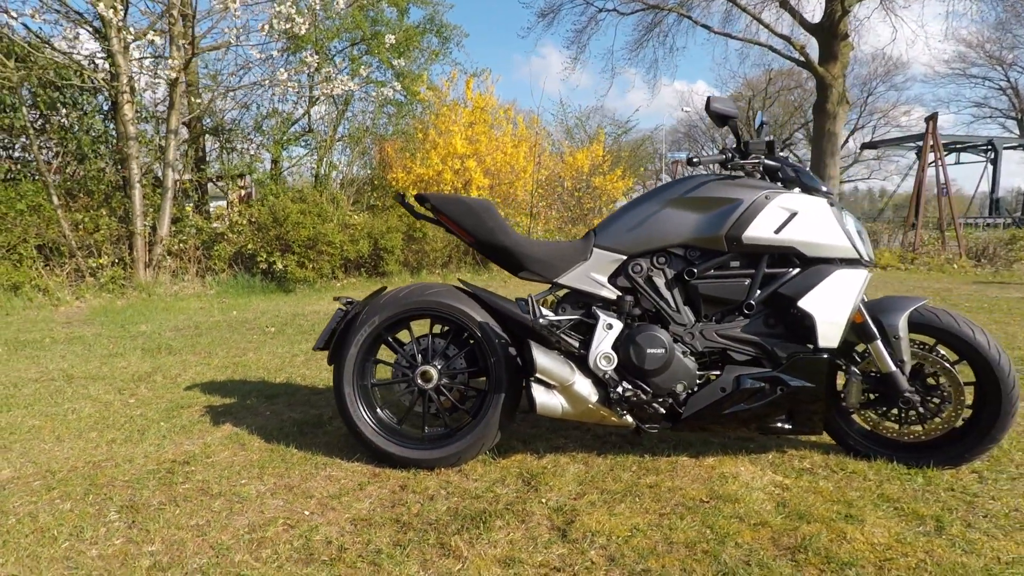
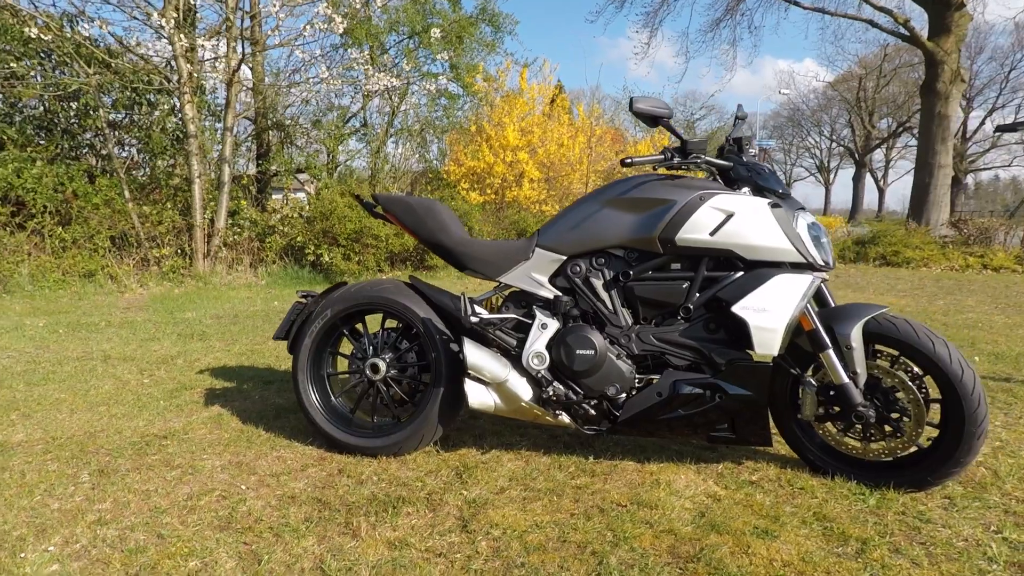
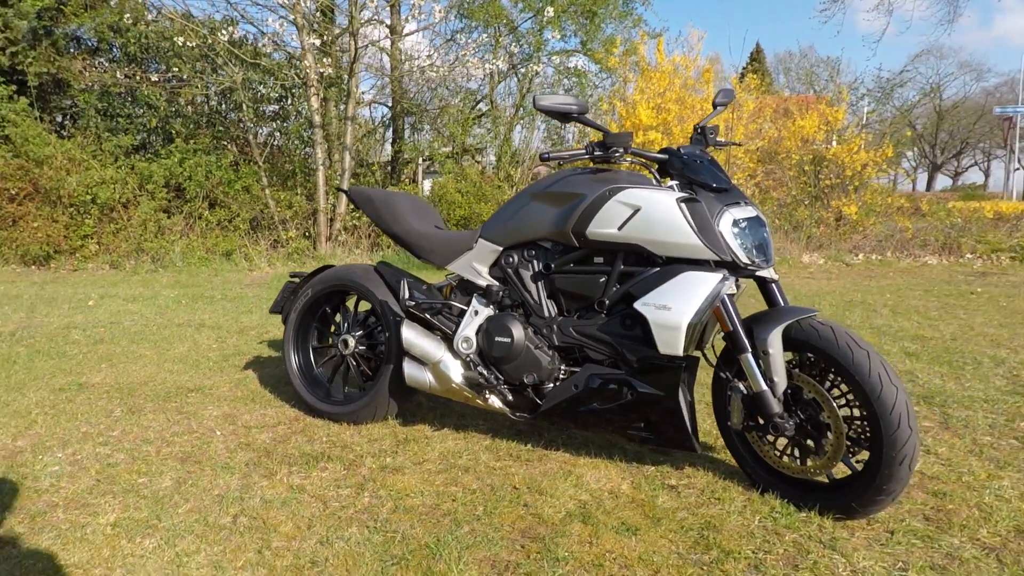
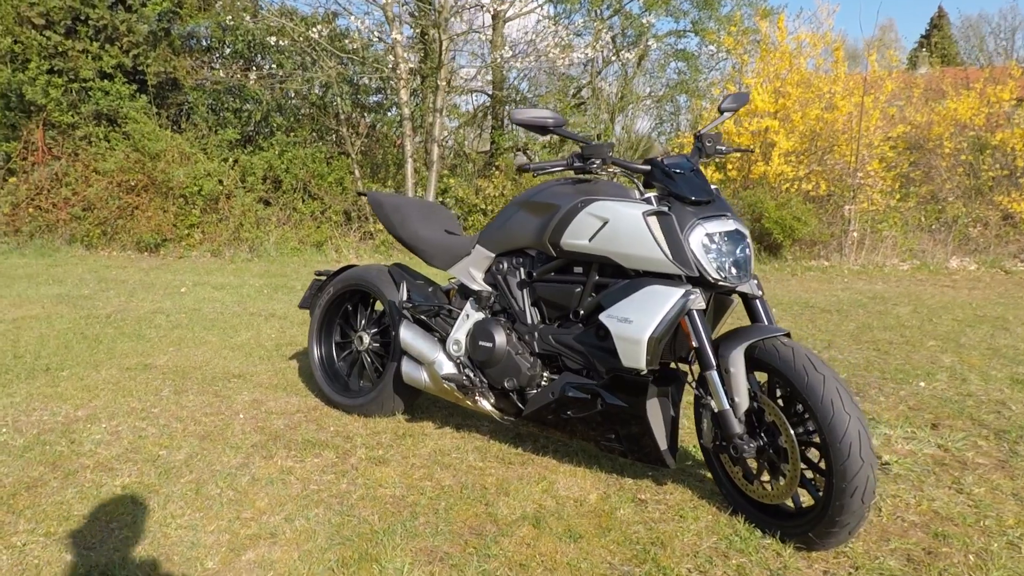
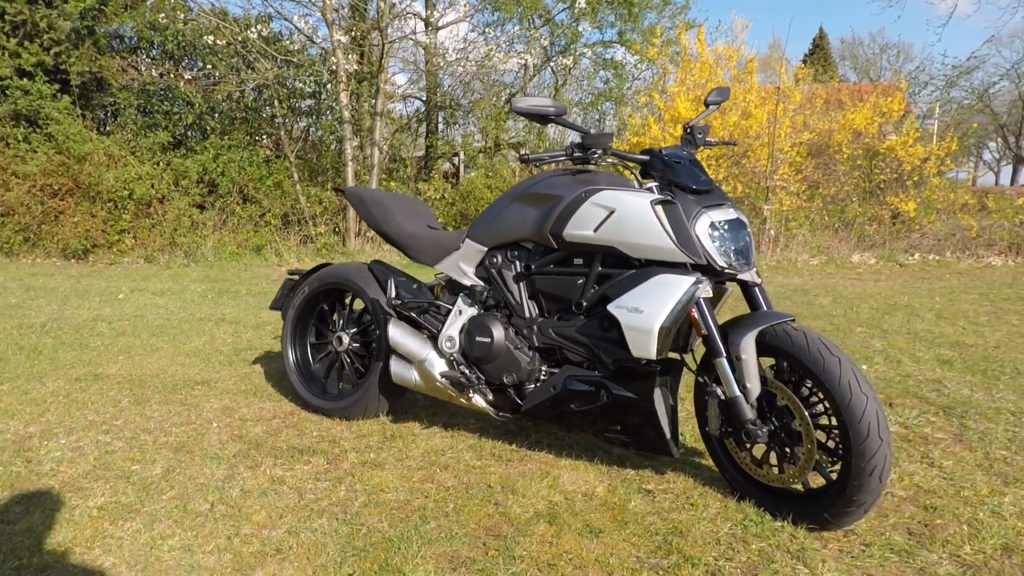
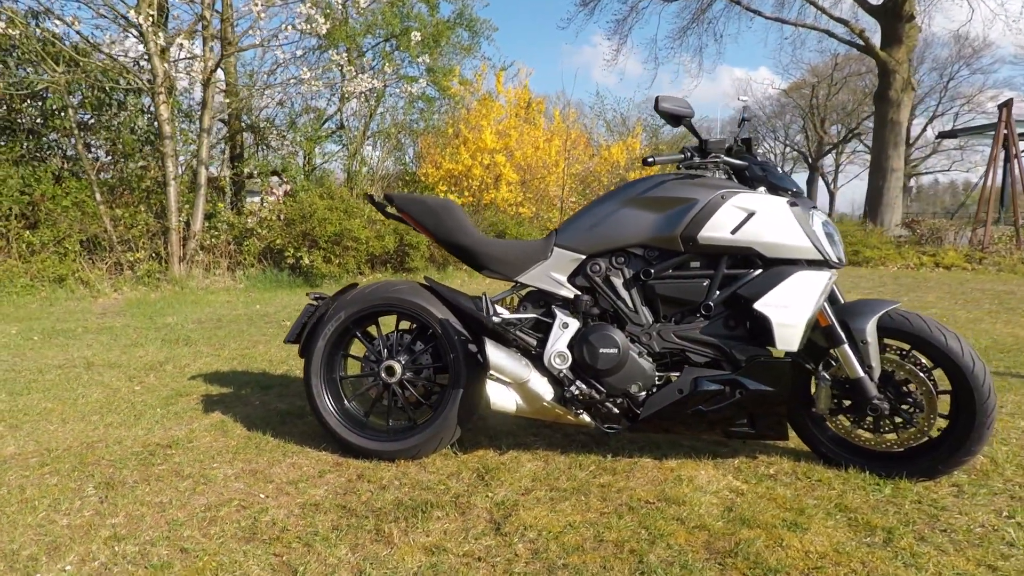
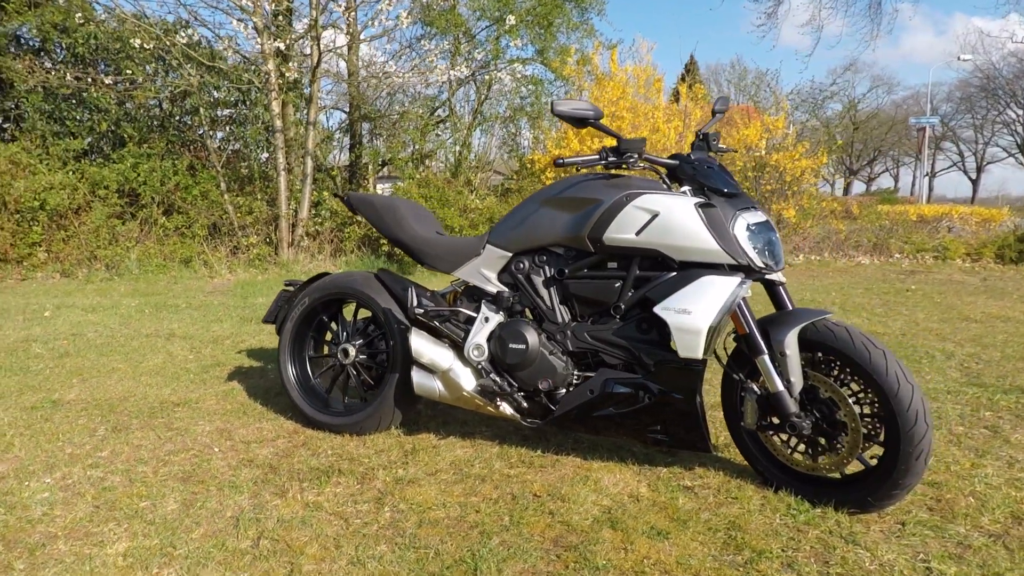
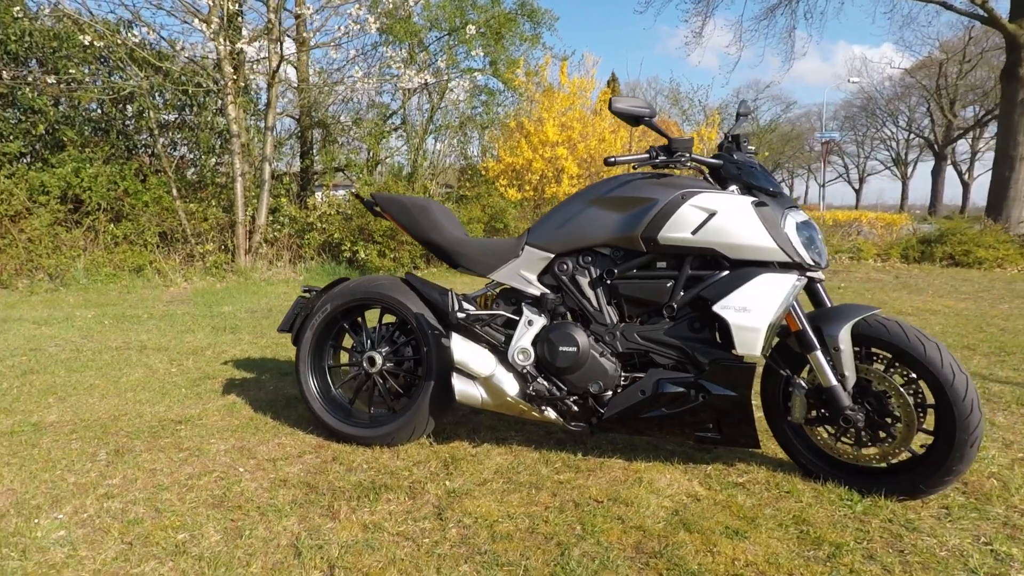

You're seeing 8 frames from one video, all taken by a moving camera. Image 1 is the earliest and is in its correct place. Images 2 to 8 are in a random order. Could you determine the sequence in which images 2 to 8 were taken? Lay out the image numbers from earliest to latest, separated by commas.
6, 2, 8, 7, 3, 5, 4
